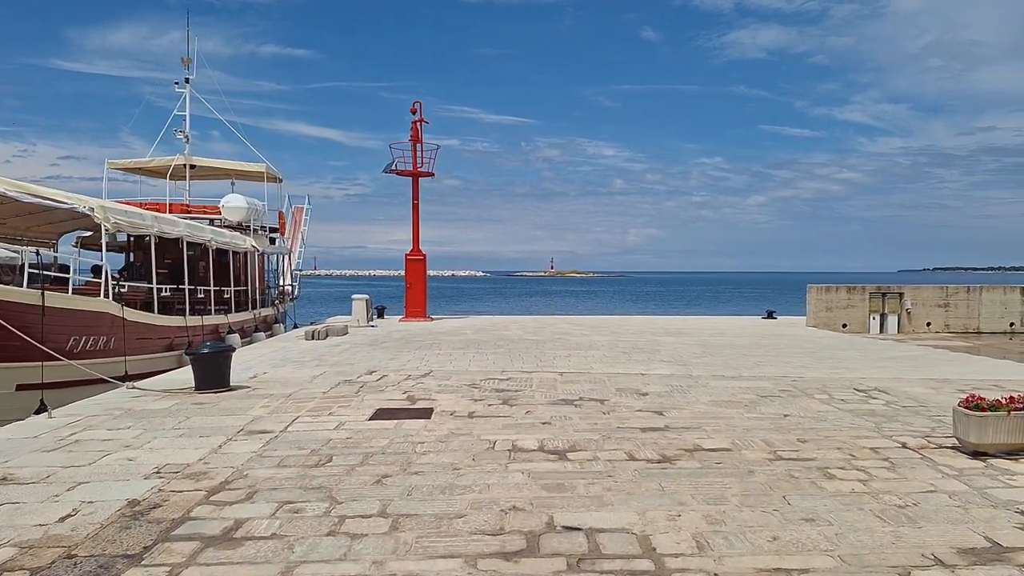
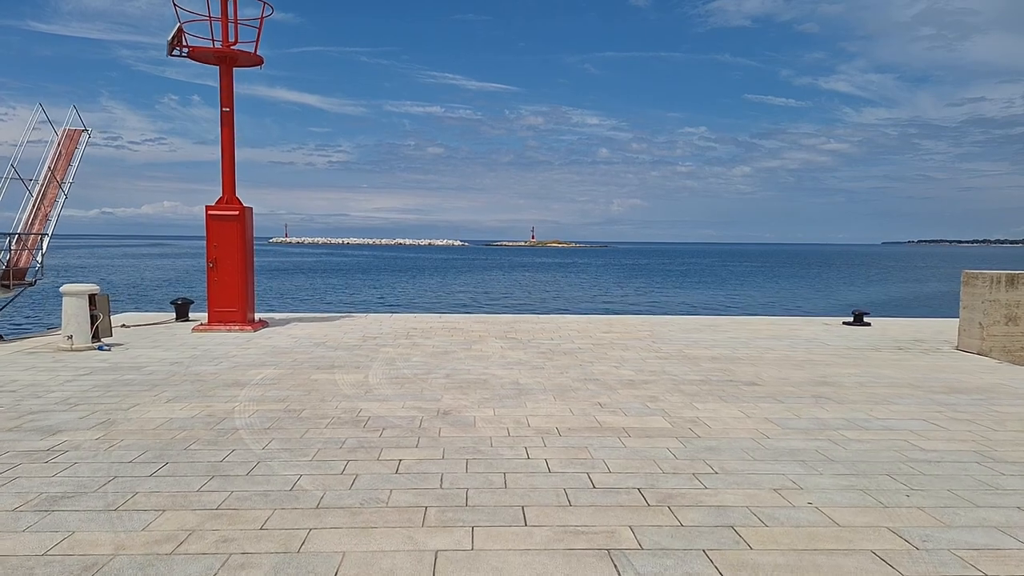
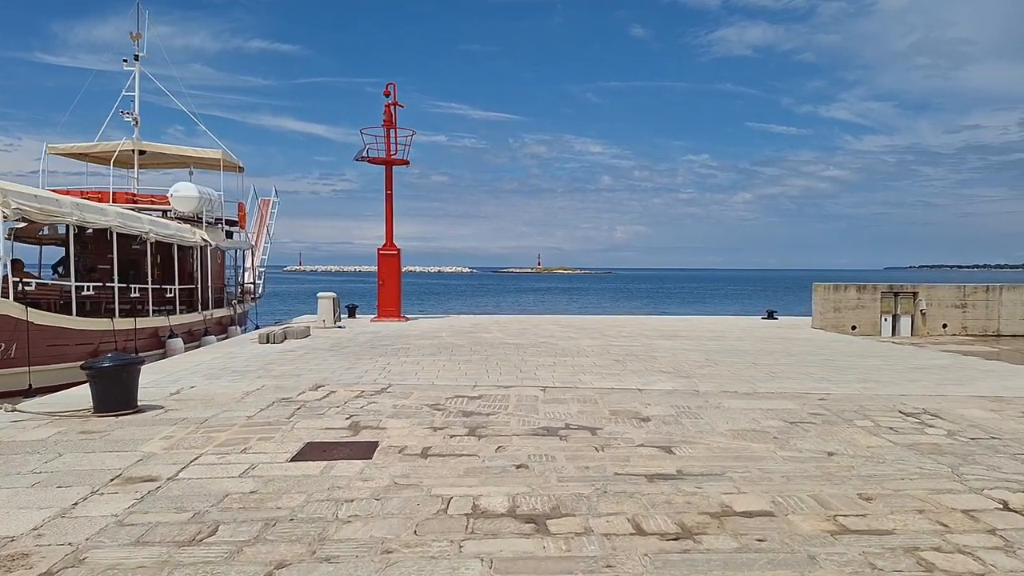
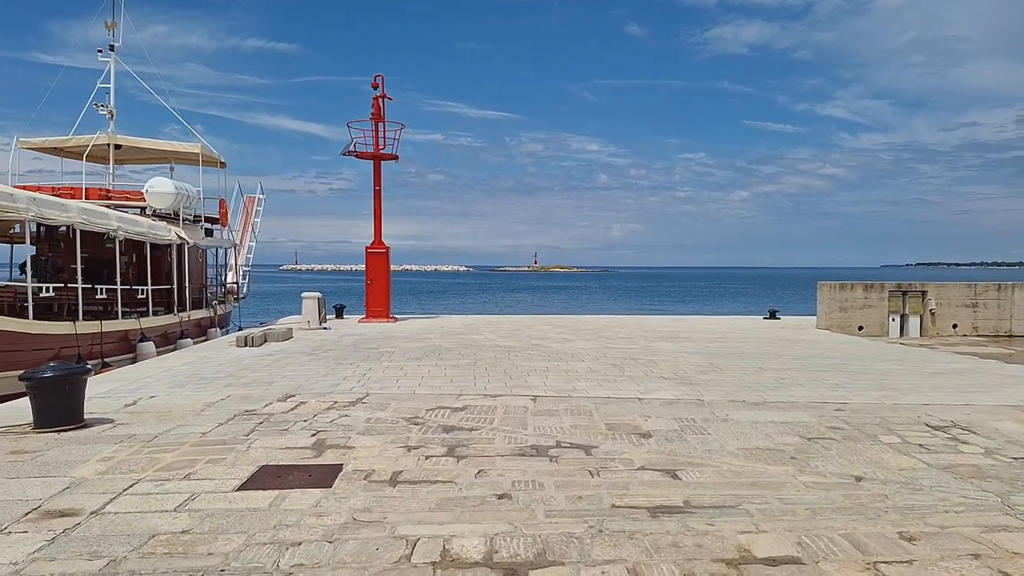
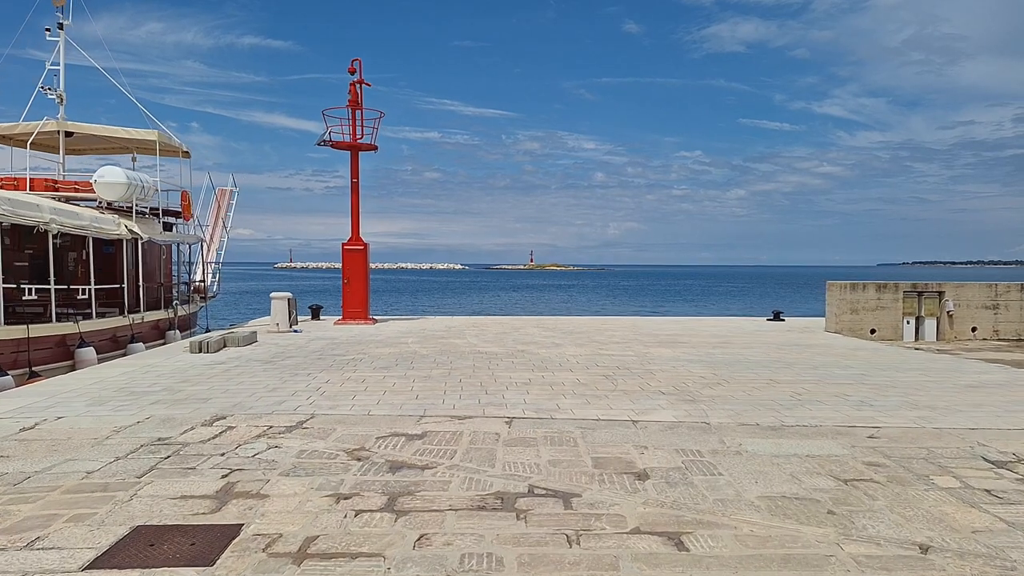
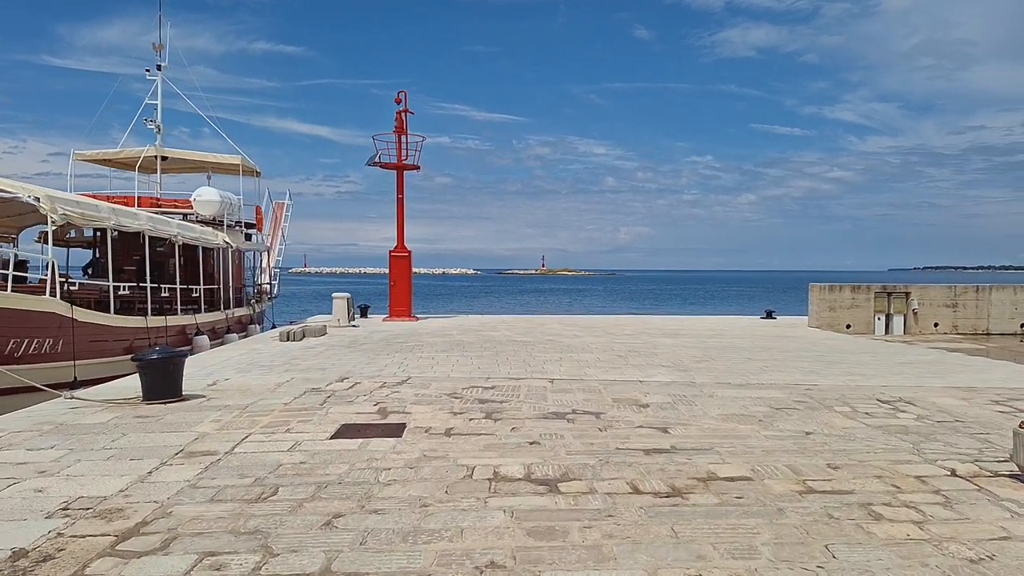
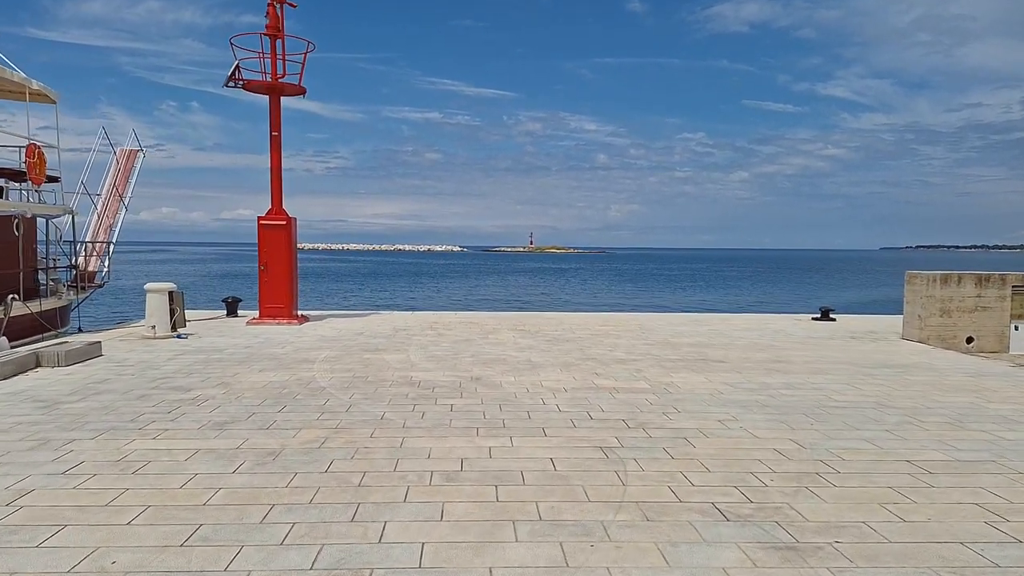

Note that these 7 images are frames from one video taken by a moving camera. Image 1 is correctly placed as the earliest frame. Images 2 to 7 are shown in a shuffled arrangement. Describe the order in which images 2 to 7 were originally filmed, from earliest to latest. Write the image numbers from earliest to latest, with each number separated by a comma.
6, 3, 4, 5, 7, 2
